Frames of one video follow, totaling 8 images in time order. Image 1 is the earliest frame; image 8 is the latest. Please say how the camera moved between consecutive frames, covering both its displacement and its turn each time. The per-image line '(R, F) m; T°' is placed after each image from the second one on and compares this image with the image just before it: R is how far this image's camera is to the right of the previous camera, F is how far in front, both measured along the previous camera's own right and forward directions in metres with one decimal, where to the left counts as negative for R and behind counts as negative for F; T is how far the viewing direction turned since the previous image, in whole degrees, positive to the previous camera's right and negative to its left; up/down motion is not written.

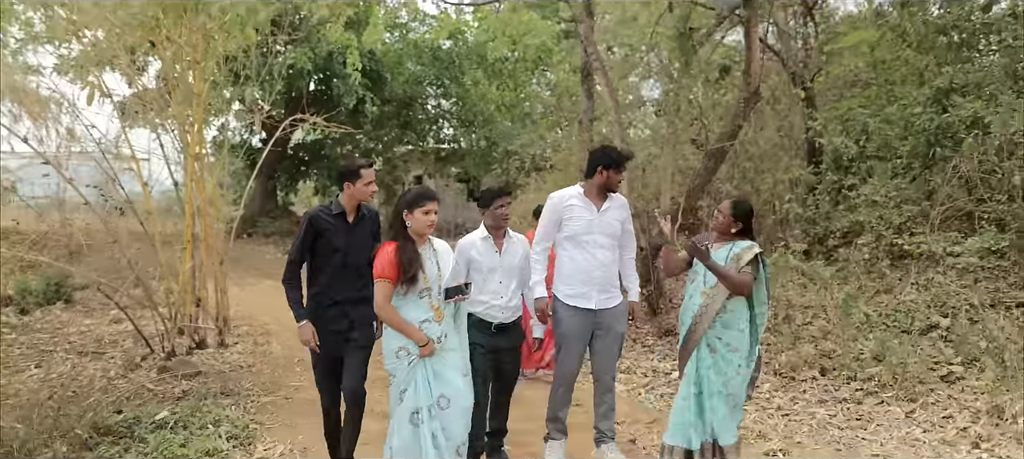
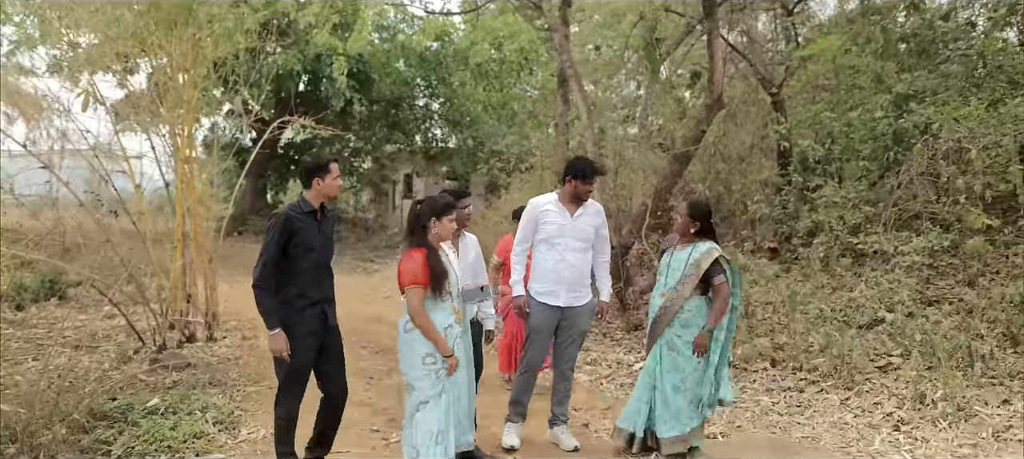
(+0.2, -0.3) m; +1°
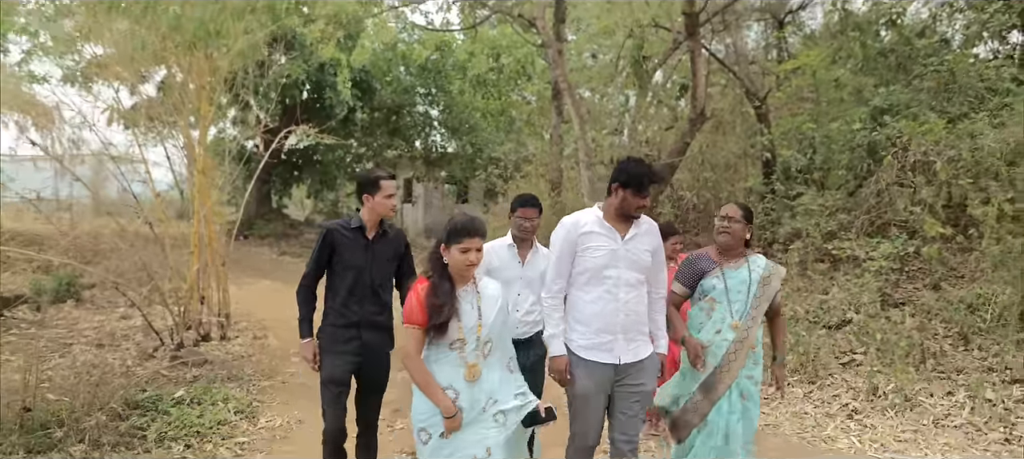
(0.0, -0.4) m; 0°
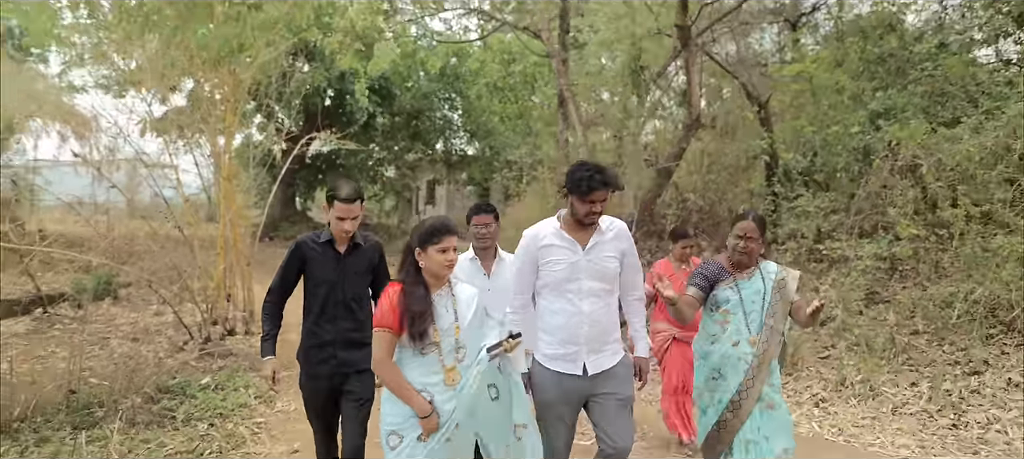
(+0.2, -0.4) m; -2°
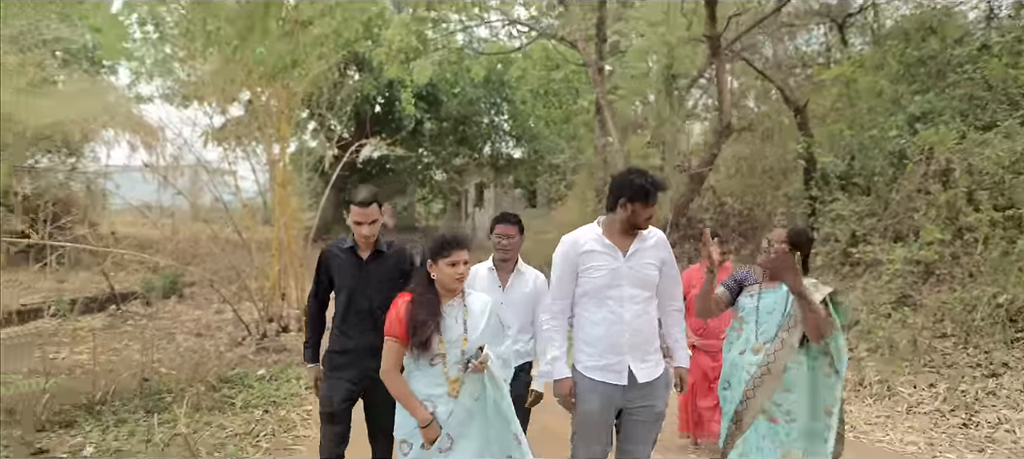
(+0.1, -0.3) m; -4°
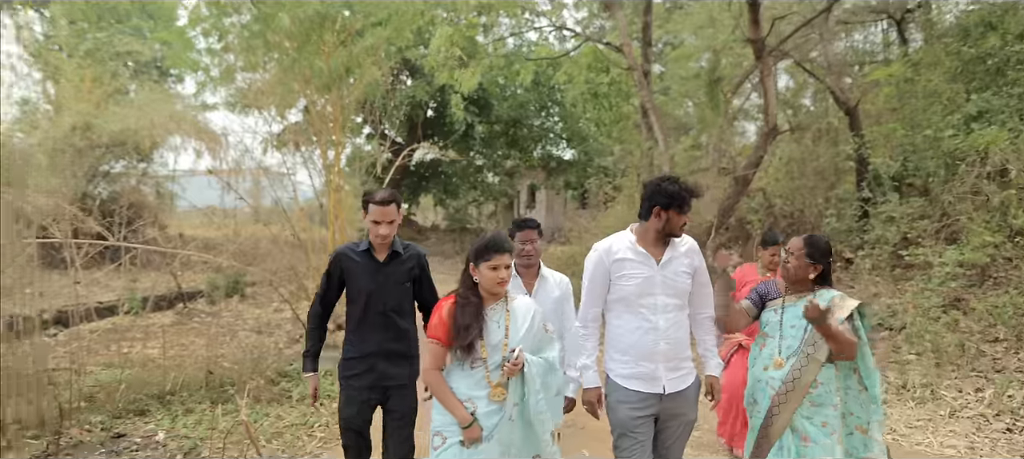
(+0.1, -0.2) m; -4°
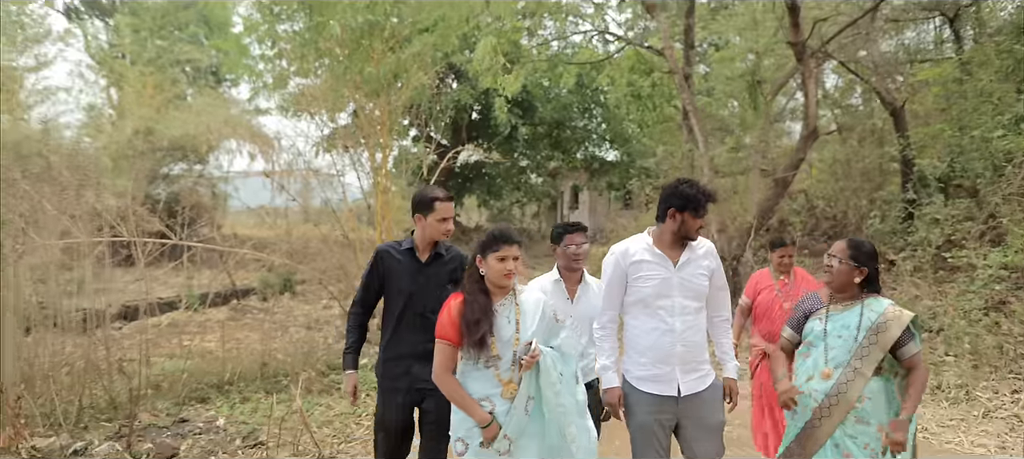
(+0.1, -0.2) m; -4°
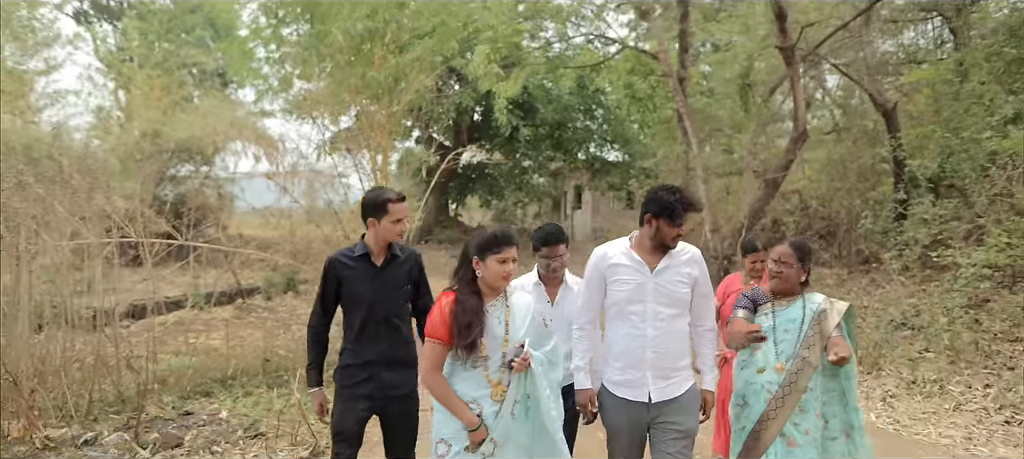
(+0.1, -0.2) m; -1°
